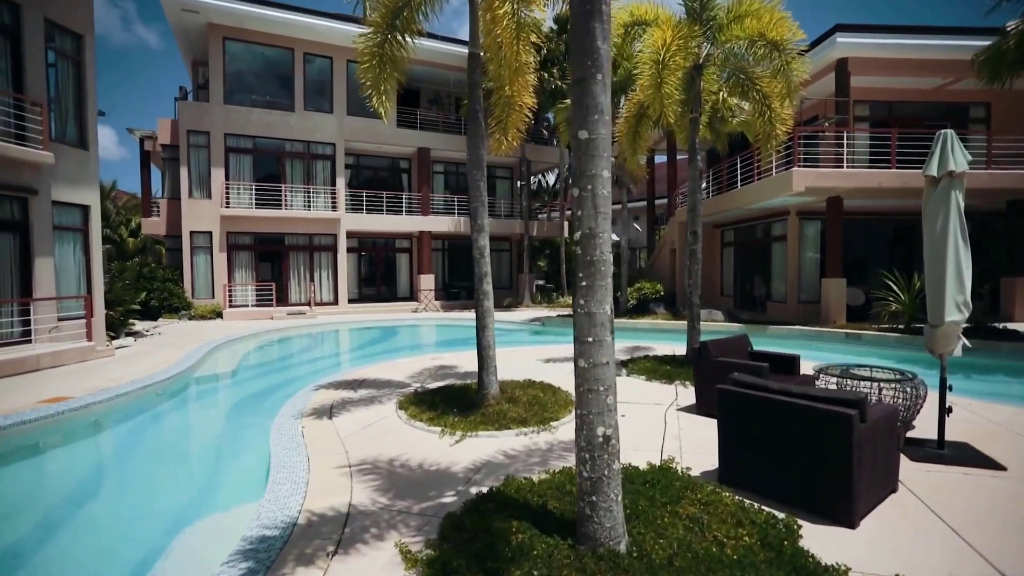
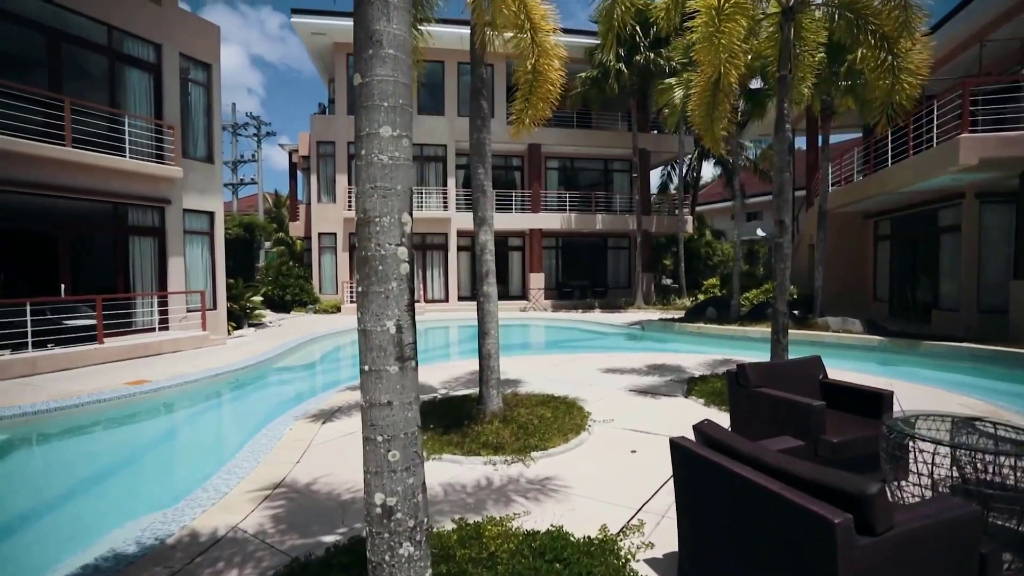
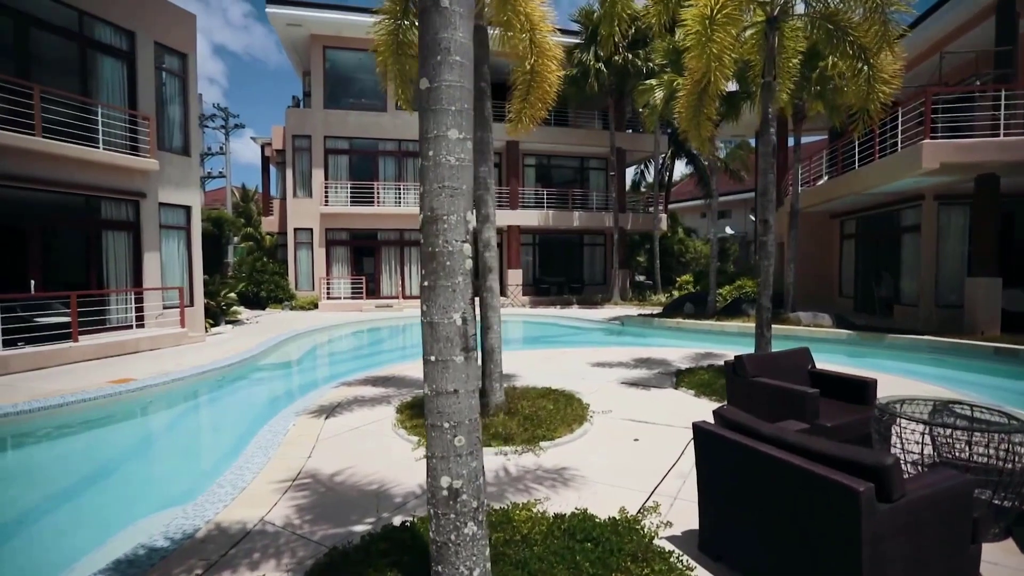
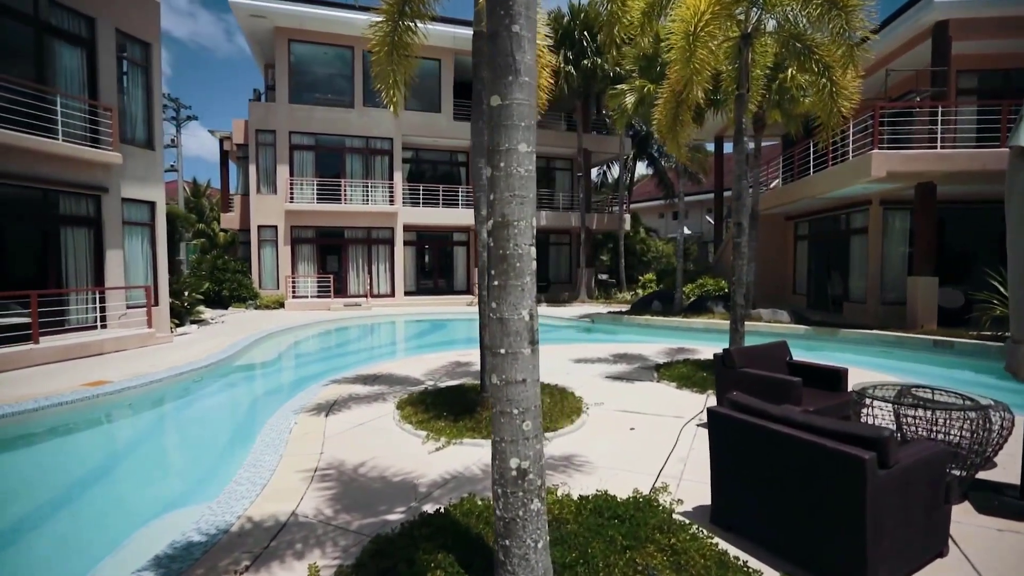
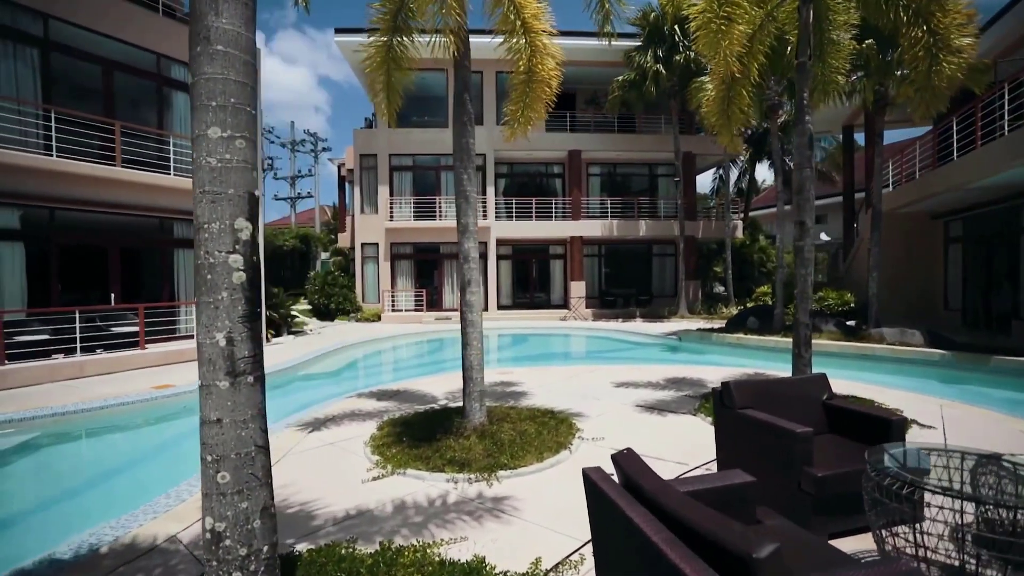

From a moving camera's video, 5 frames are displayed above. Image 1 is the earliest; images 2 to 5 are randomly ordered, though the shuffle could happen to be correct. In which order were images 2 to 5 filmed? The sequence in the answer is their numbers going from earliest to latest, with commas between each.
4, 3, 2, 5
